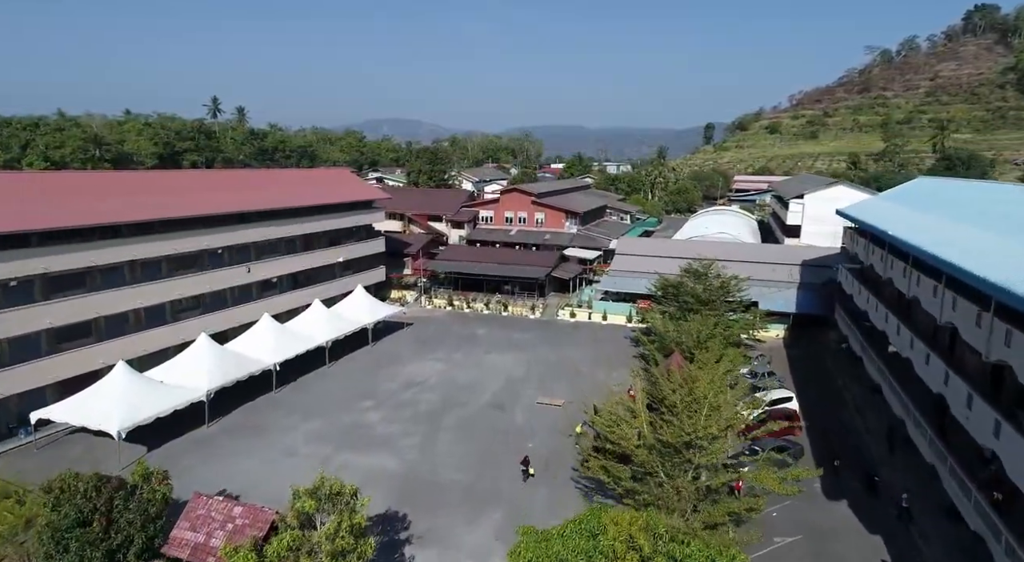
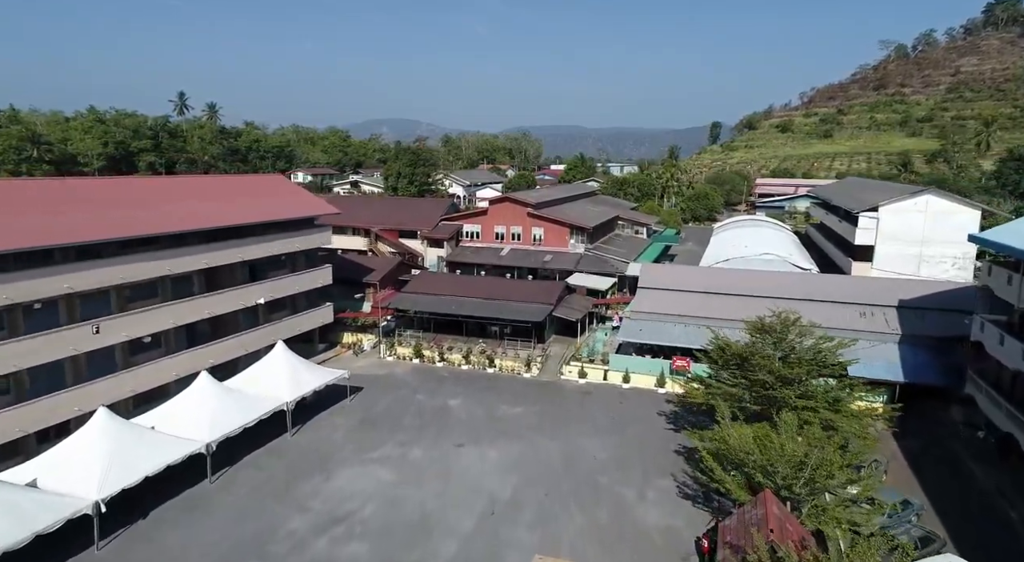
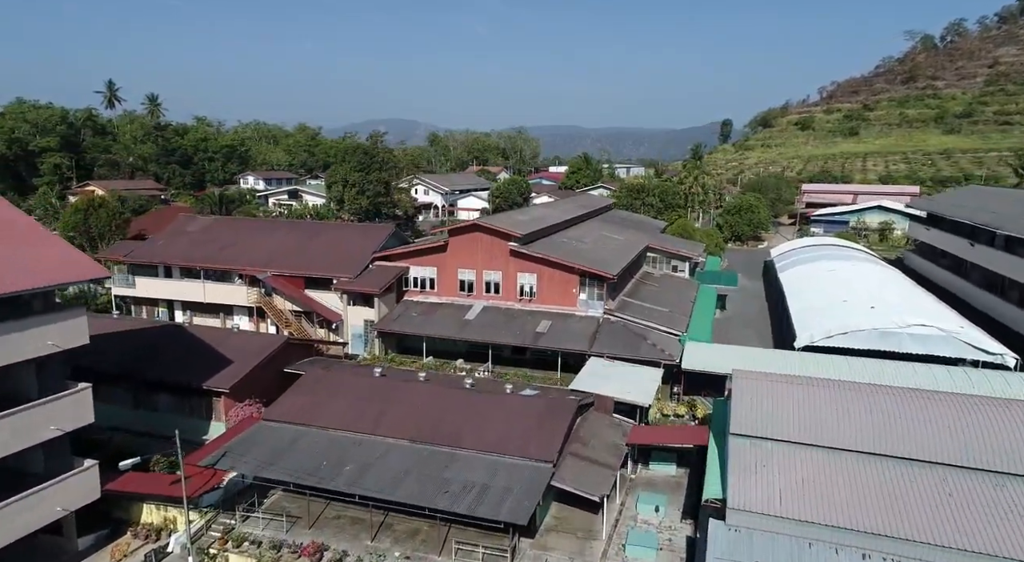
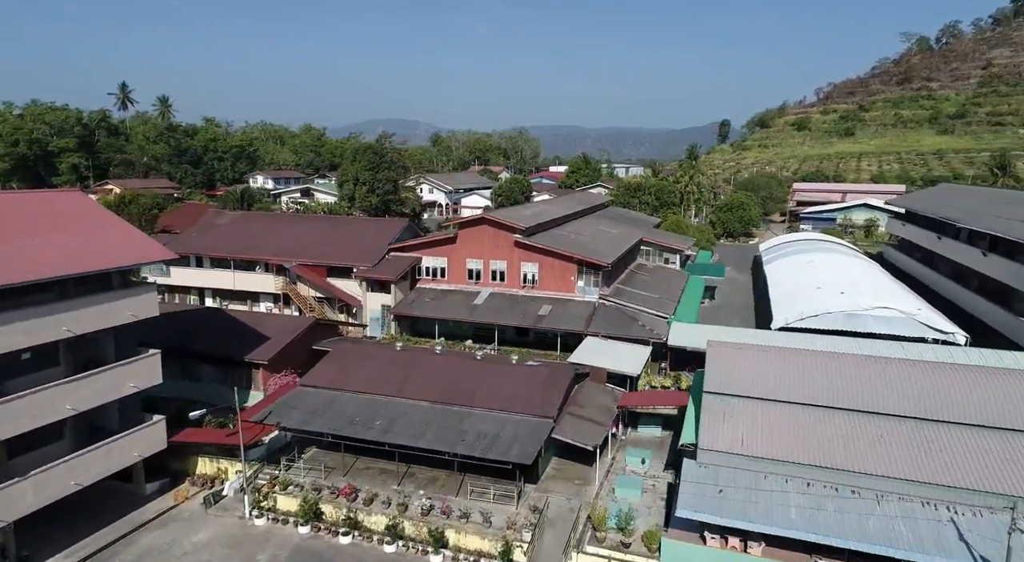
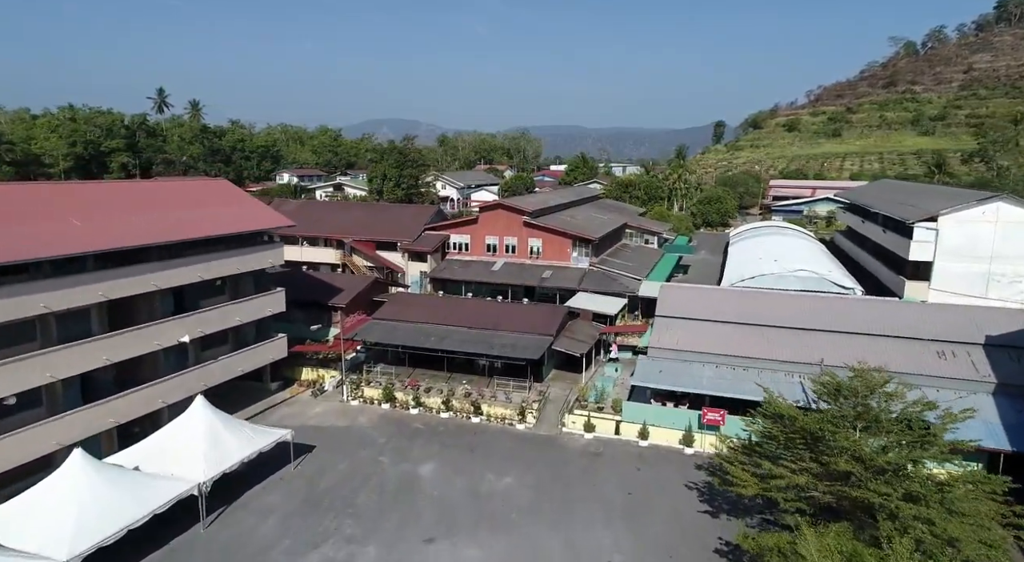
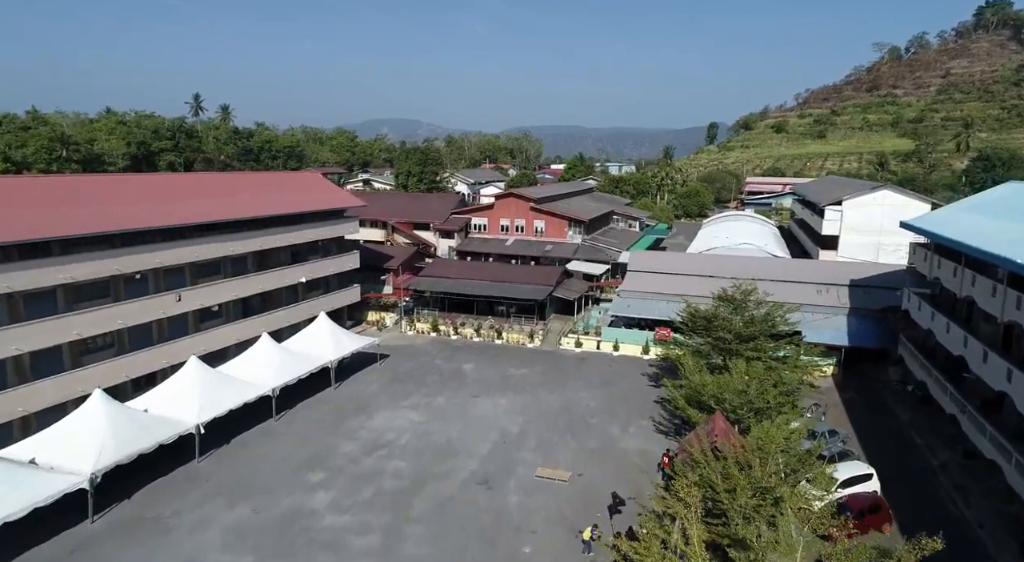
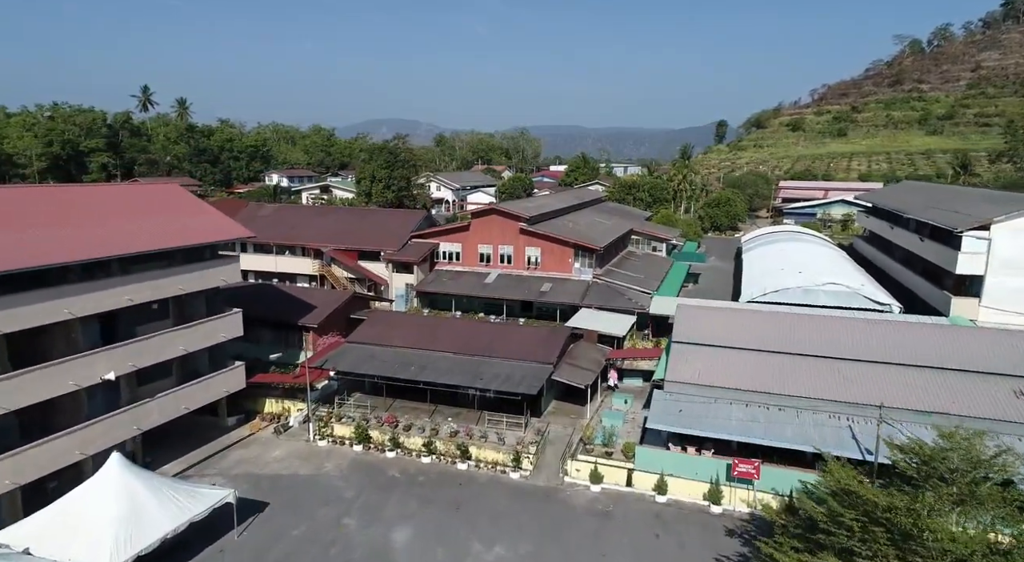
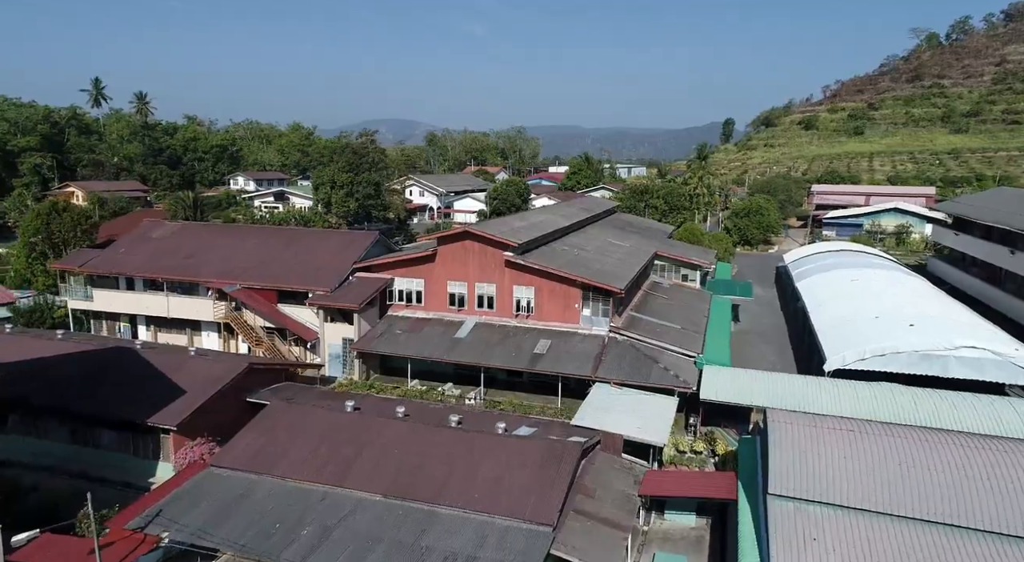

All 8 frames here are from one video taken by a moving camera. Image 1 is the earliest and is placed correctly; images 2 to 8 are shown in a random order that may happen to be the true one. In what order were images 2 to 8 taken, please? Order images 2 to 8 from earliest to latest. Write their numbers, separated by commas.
6, 2, 5, 7, 4, 3, 8
